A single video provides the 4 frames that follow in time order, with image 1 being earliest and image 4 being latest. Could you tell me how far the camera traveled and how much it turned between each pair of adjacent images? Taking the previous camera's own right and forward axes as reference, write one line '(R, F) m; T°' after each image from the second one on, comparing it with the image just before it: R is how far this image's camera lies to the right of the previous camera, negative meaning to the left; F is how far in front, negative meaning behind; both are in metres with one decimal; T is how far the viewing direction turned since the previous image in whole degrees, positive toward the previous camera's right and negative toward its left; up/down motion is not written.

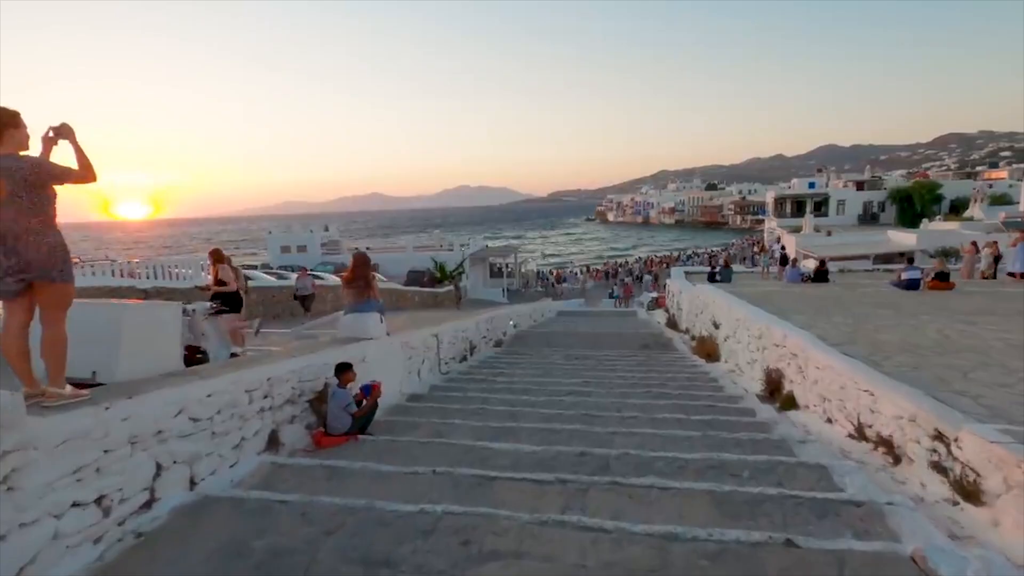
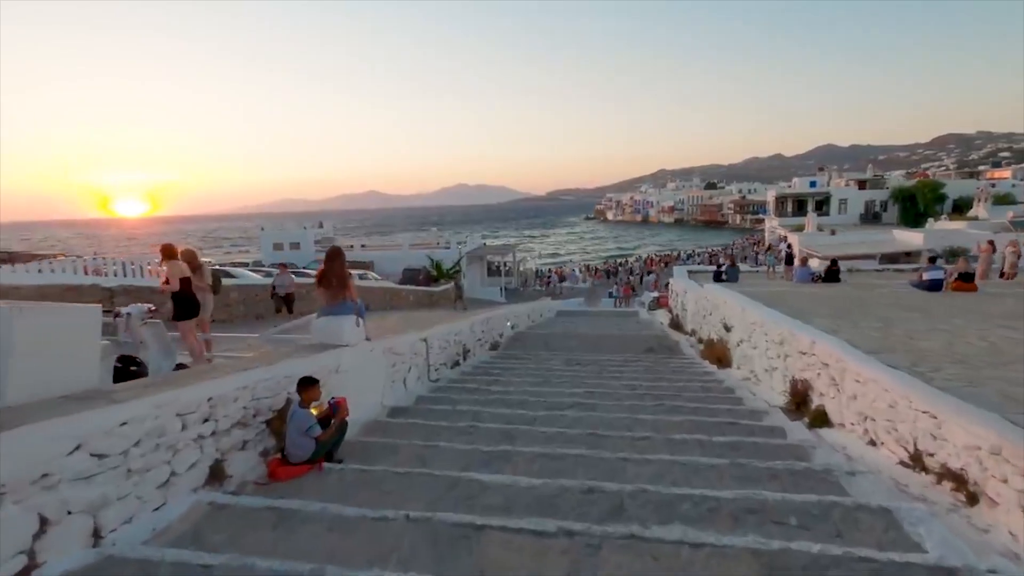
(0.0, +0.7) m; 0°
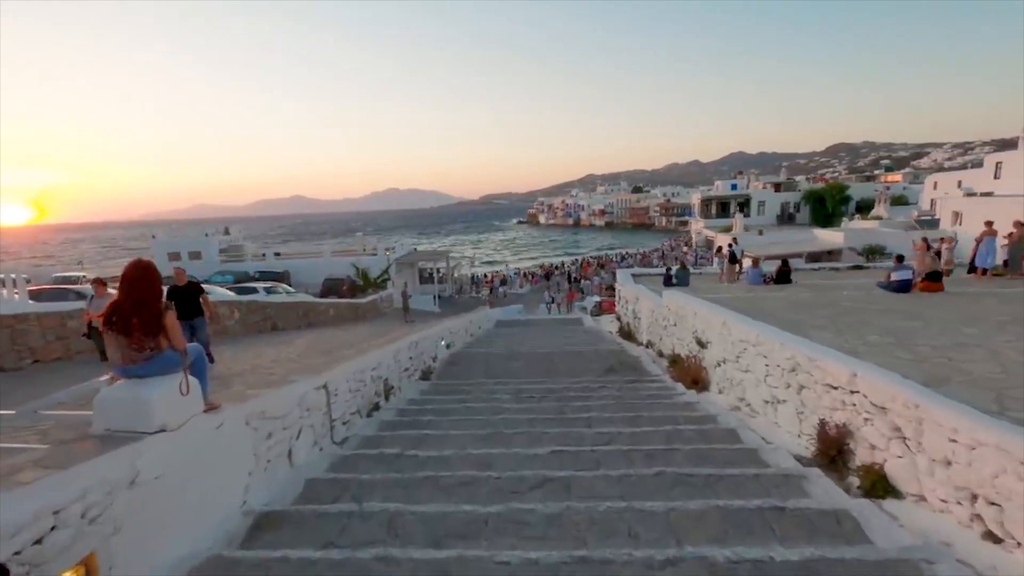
(0.0, +1.8) m; +8°
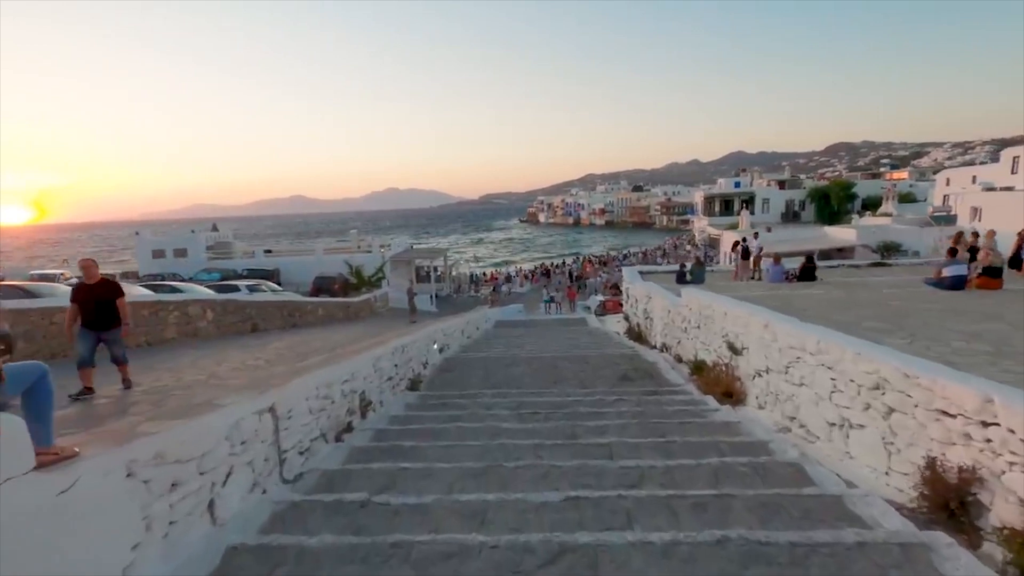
(0.0, +1.1) m; 0°
